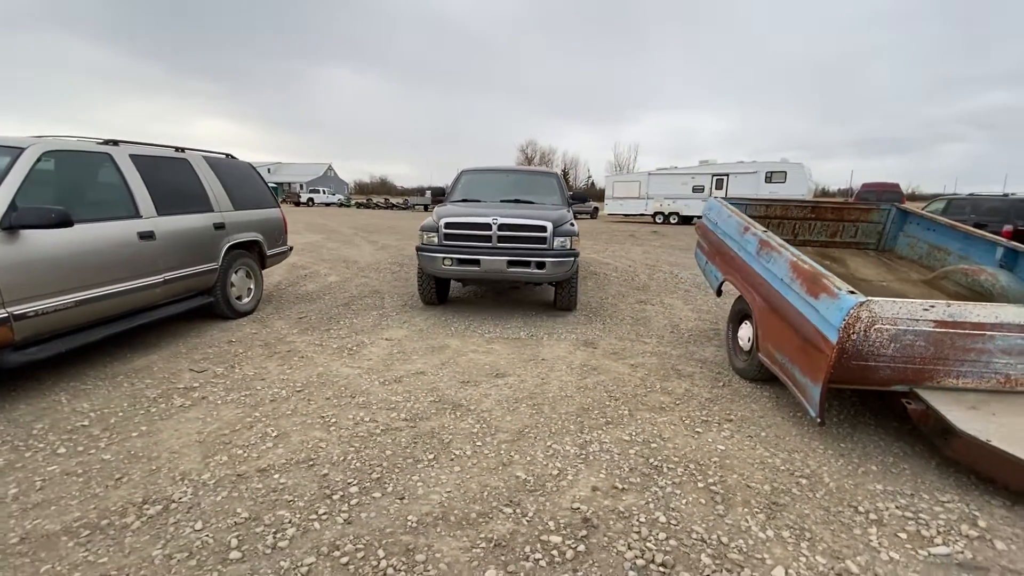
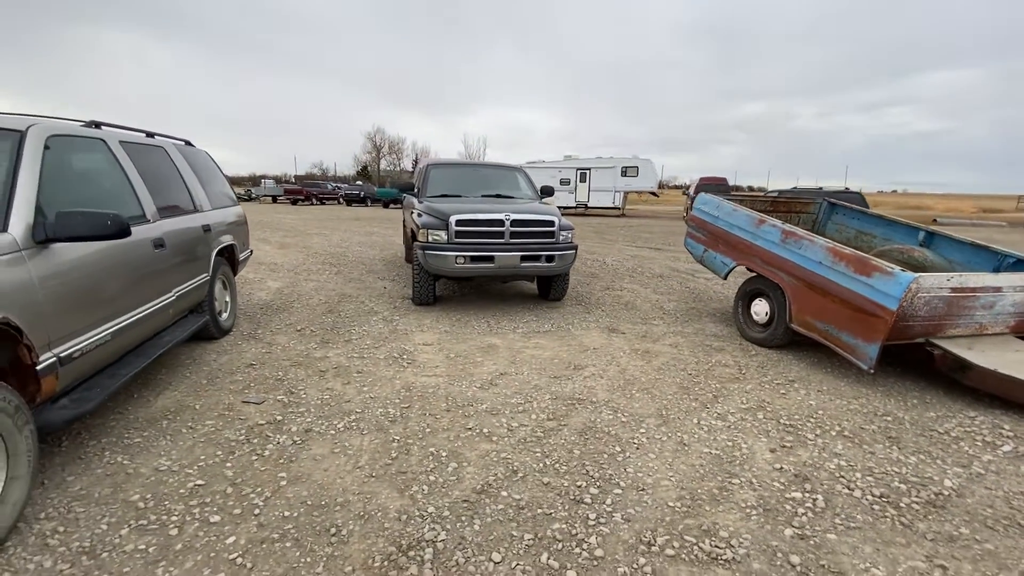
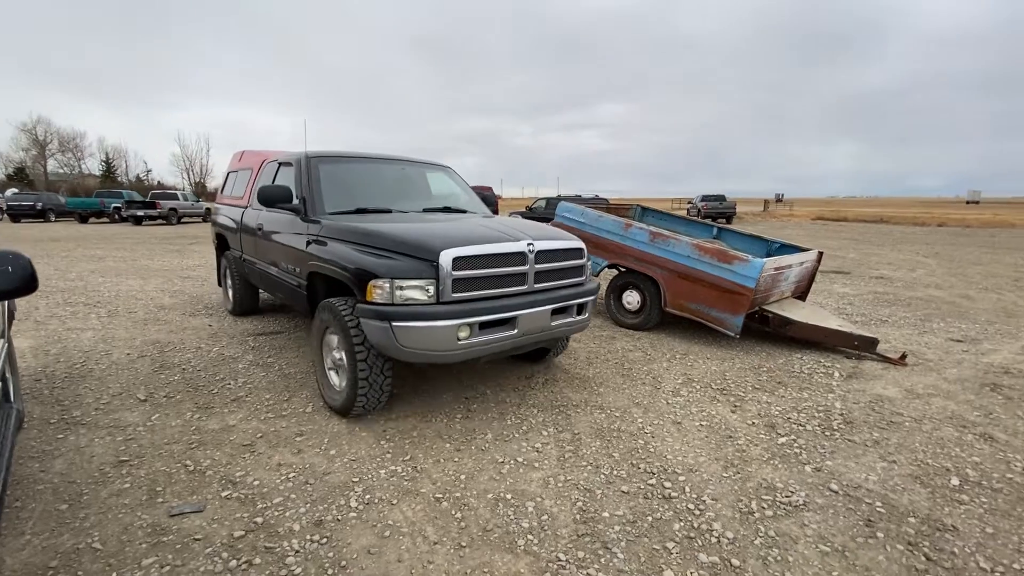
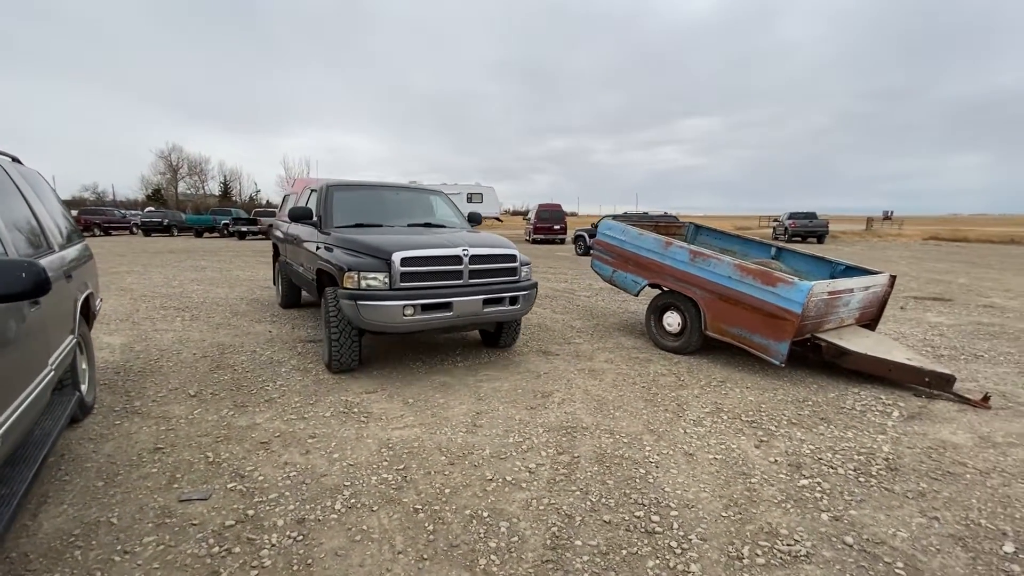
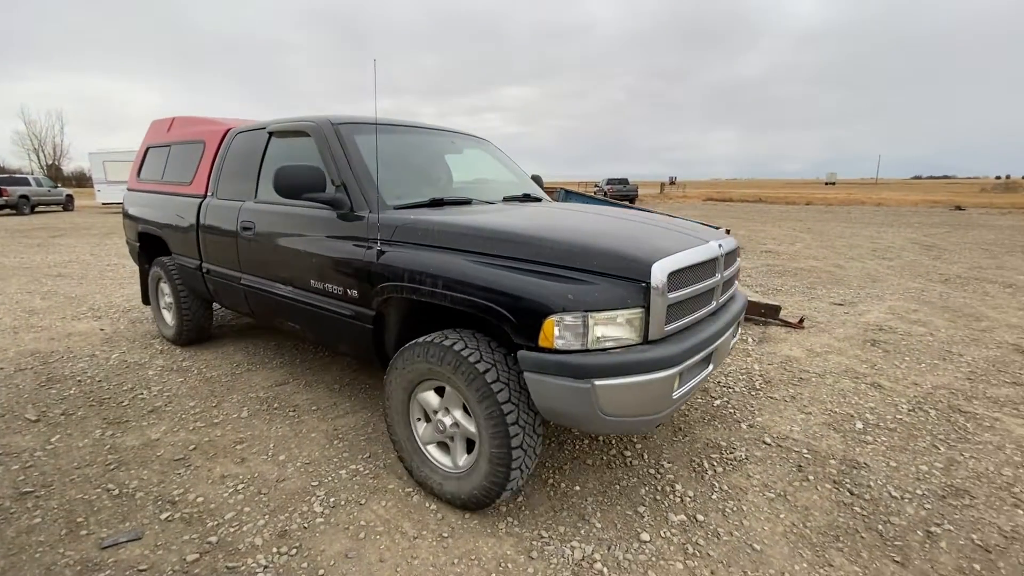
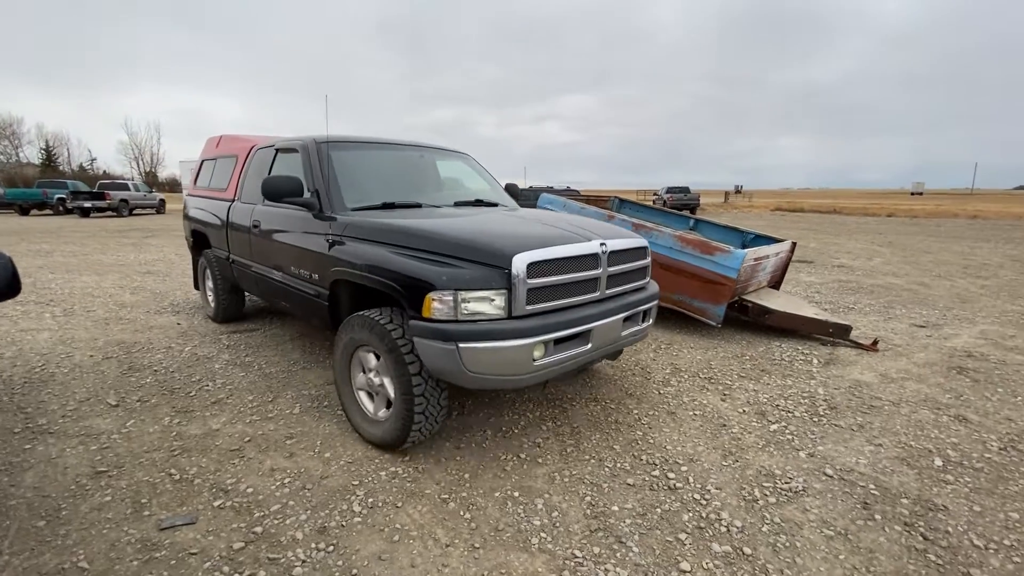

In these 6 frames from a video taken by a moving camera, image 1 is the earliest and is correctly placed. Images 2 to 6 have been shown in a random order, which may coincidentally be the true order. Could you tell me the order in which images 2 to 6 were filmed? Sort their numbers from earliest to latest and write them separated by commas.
2, 4, 3, 6, 5
